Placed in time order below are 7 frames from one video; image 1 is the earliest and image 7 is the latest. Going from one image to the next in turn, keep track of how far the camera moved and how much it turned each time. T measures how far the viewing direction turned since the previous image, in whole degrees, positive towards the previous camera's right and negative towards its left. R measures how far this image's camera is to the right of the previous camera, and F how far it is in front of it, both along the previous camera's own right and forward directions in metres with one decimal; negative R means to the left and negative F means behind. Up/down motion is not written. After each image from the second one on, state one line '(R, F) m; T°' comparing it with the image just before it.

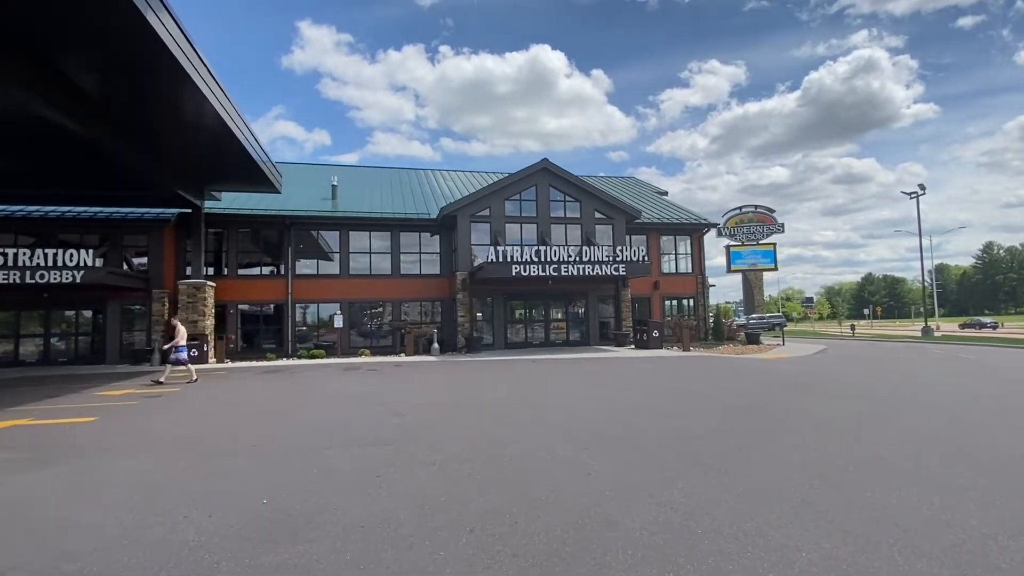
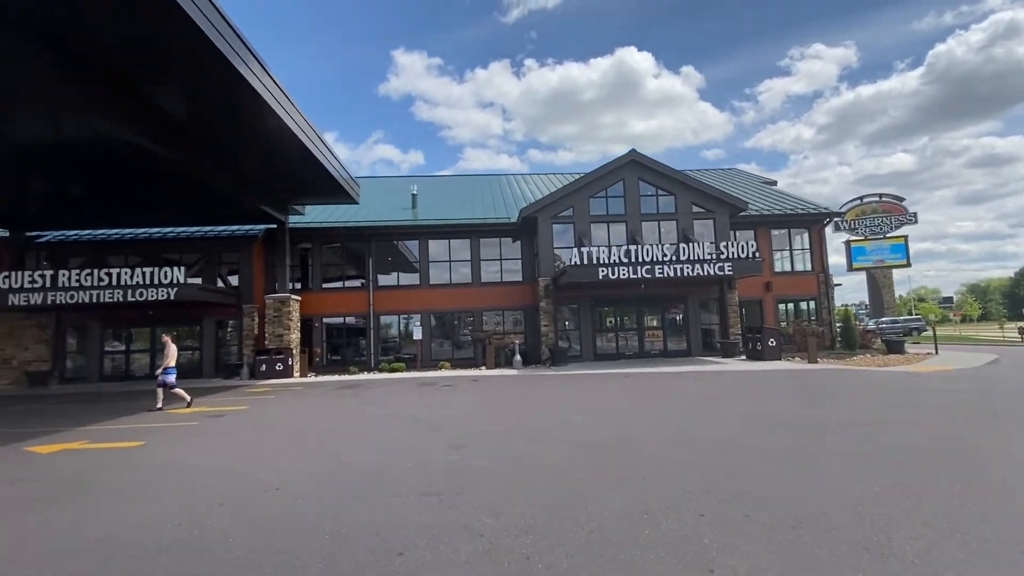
(+0.1, +1.6) m; -10°
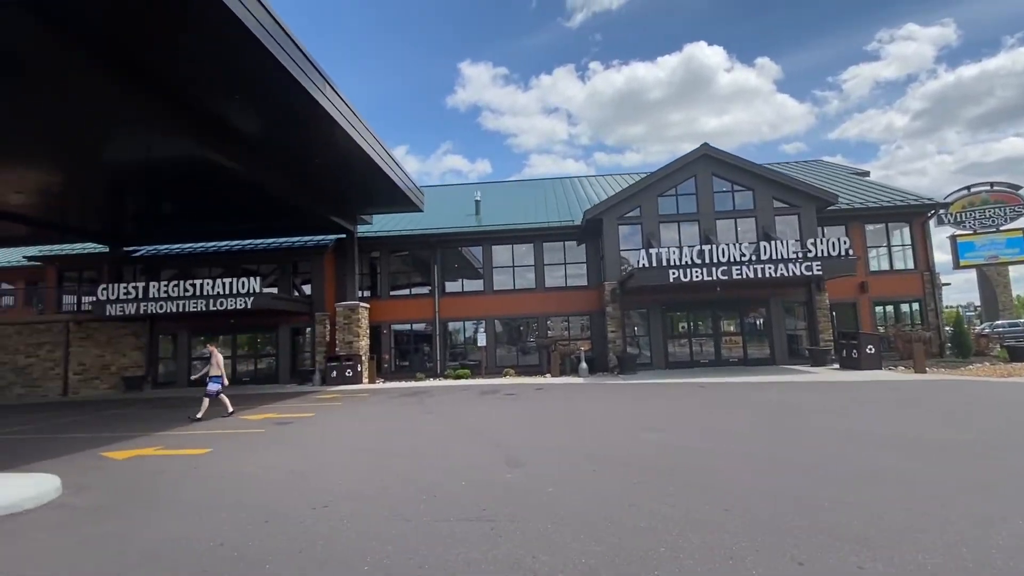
(+0.1, +0.5) m; -7°
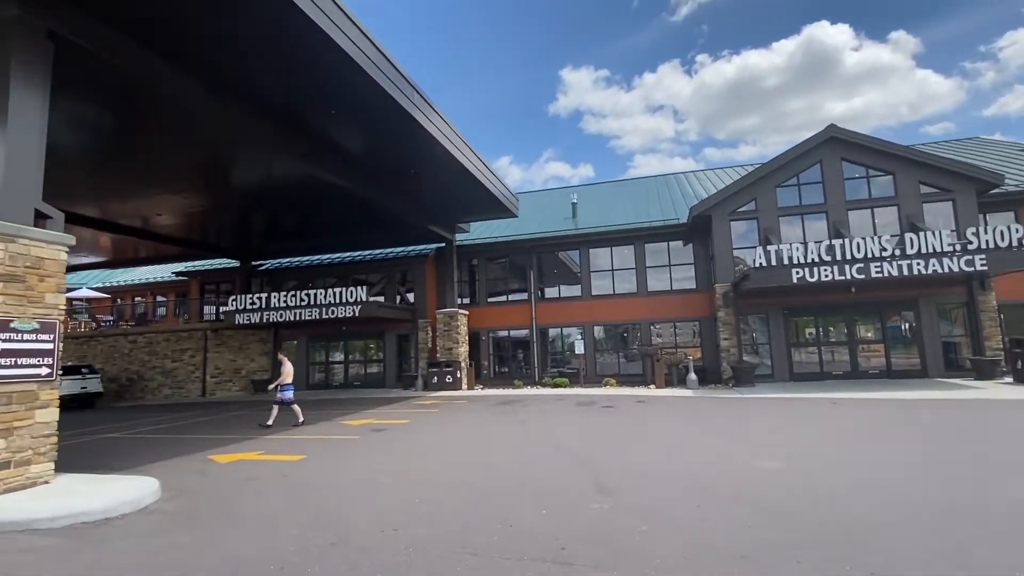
(+0.2, +0.6) m; -11°
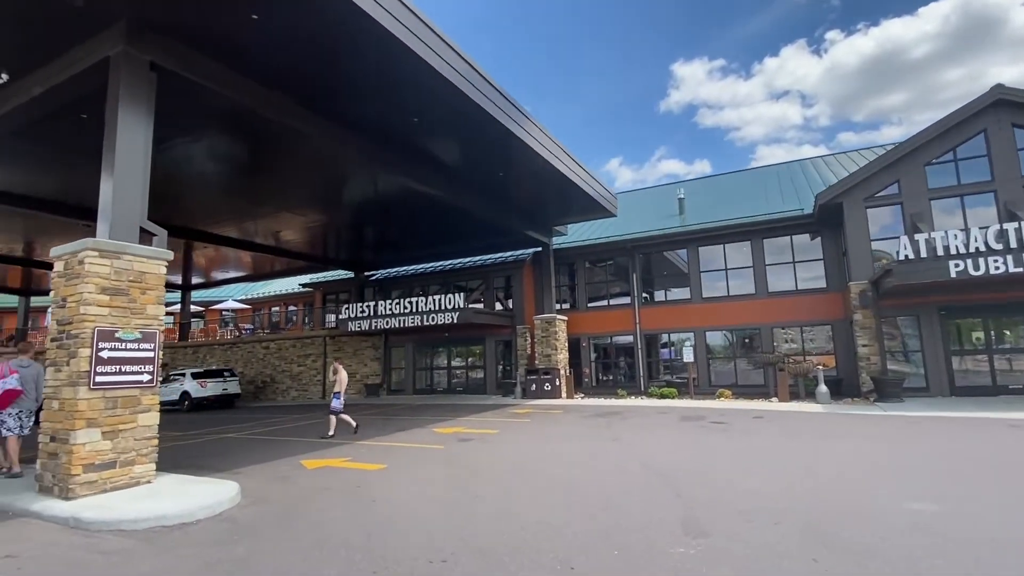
(+0.4, +0.6) m; -12°
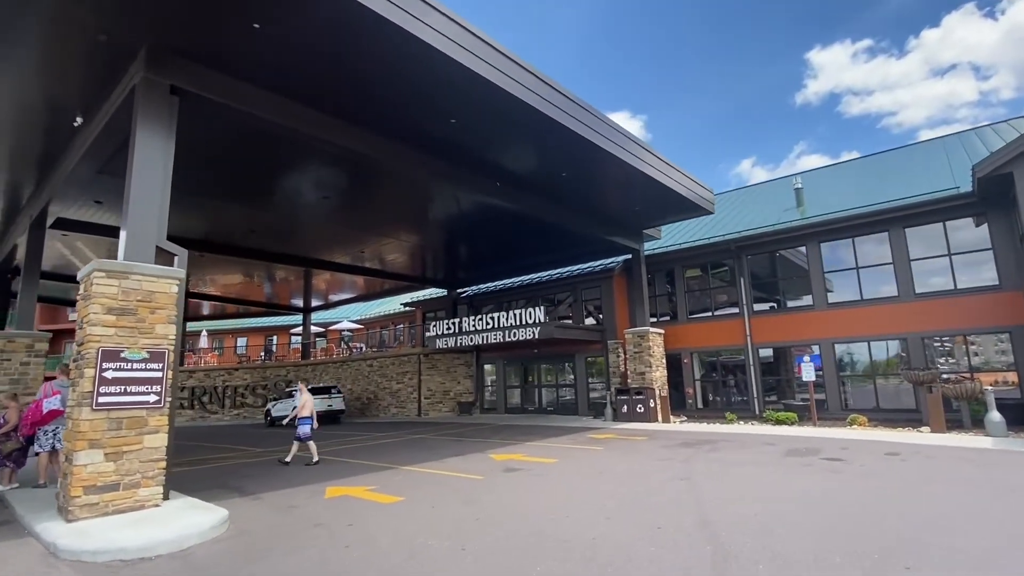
(+1.1, +1.1) m; -13°
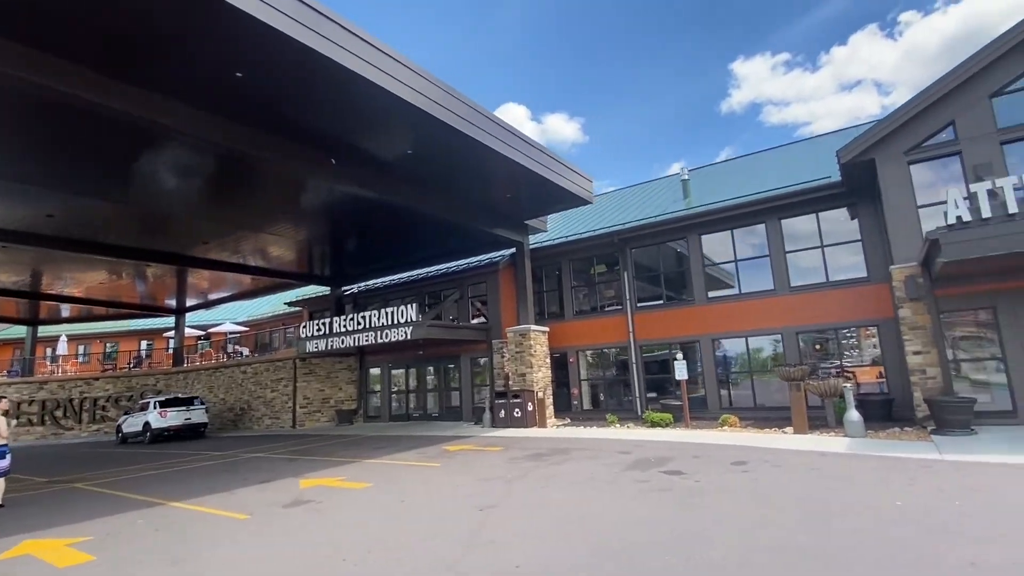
(+1.9, +1.2) m; +7°
